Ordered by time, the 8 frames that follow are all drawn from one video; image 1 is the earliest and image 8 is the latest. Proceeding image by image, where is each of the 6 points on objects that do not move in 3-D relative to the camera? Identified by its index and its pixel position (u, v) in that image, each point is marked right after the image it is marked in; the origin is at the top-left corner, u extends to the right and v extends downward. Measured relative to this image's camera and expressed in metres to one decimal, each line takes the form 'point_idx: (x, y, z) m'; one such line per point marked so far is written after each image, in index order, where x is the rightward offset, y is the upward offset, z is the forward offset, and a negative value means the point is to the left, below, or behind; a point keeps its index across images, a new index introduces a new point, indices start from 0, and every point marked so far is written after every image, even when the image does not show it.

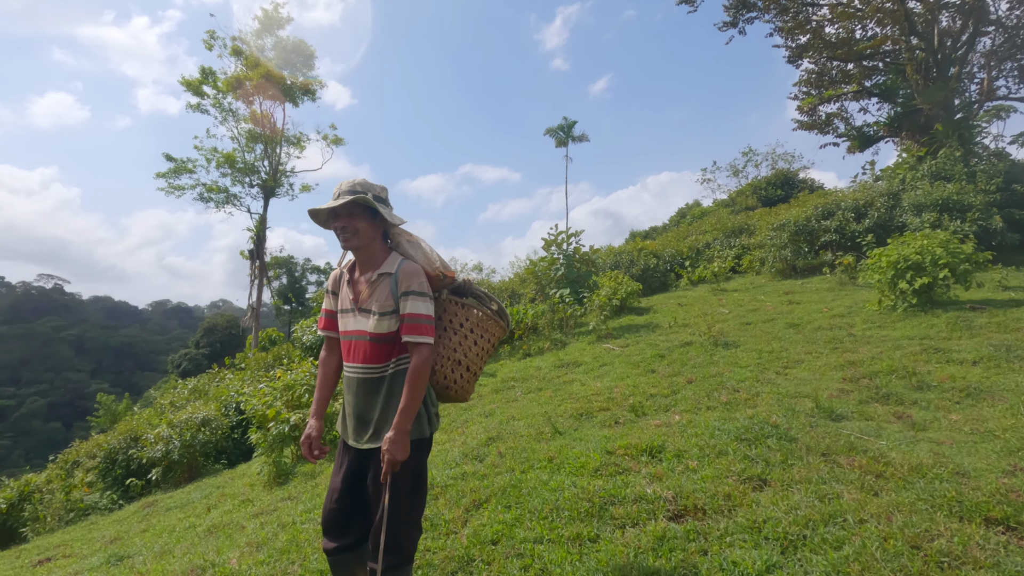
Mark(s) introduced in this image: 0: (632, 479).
0: (+0.8, -1.3, +3.5) m
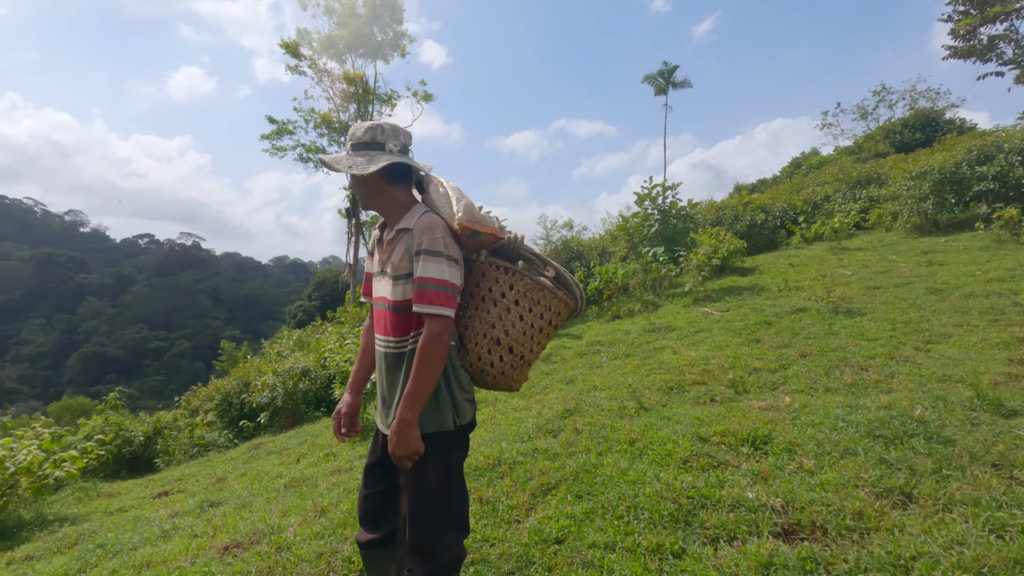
0: (+1.2, -1.0, +2.9) m
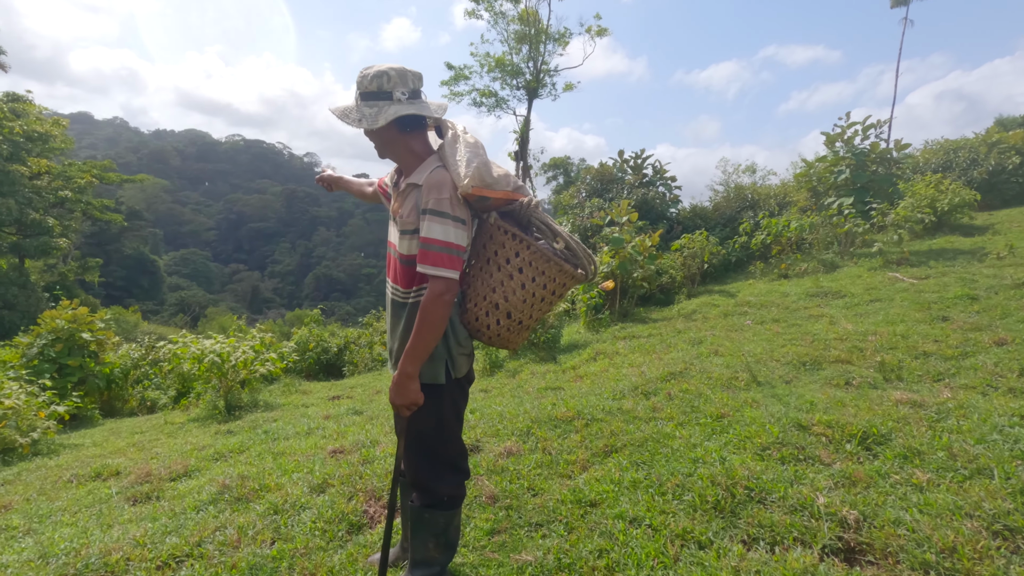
0: (+1.4, -0.9, +2.5) m
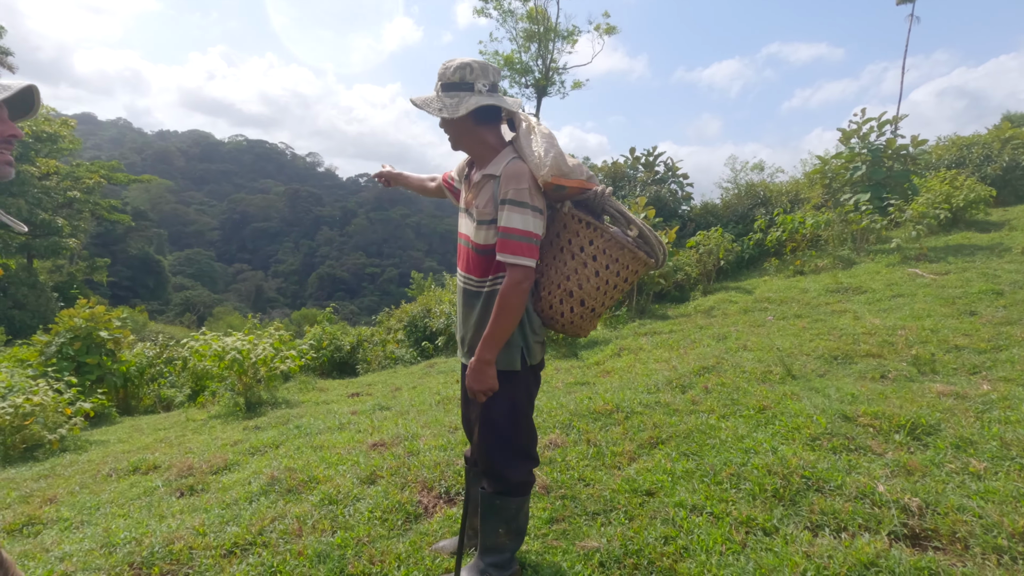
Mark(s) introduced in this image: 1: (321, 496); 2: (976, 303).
0: (+1.7, -0.8, +2.6) m
1: (-1.1, -1.1, +2.9) m
2: (+5.0, -0.2, +5.7) m
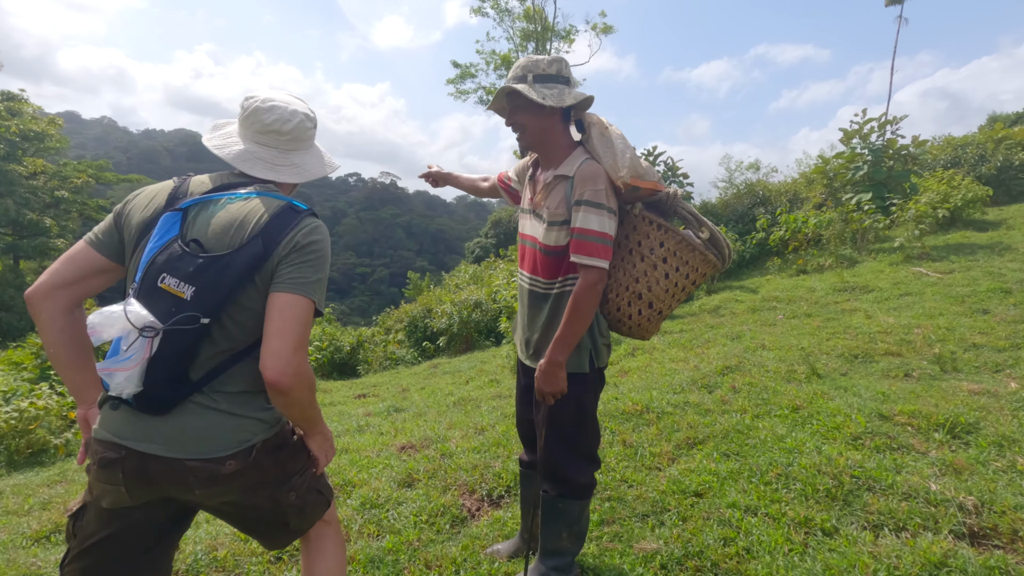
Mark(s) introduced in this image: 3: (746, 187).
0: (+1.9, -0.8, +2.6) m
1: (-0.8, -1.2, +2.9) m
2: (+5.2, -0.1, +5.8) m
3: (+5.9, +2.6, +13.4) m
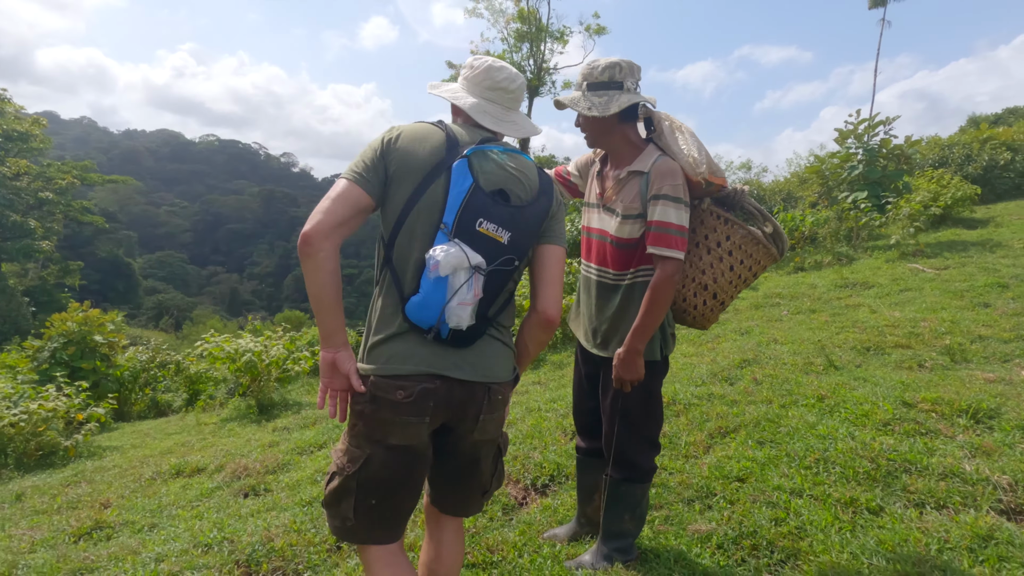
0: (+2.2, -0.8, +2.7) m
1: (-0.6, -1.1, +3.0) m
2: (+5.3, -0.1, +6.0) m
3: (+5.9, +2.6, +13.6) m
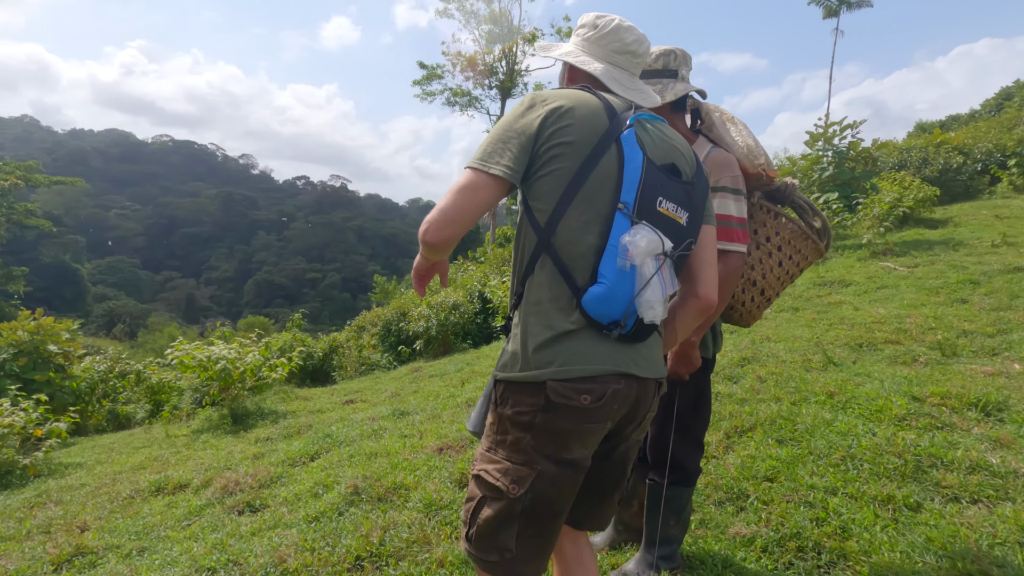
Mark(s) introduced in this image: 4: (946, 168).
0: (+2.3, -0.8, +2.7) m
1: (-0.5, -1.1, +2.8) m
2: (+5.2, 0.0, +6.2) m
3: (+5.3, +2.6, +13.9) m
4: (+11.0, +3.0, +13.5) m
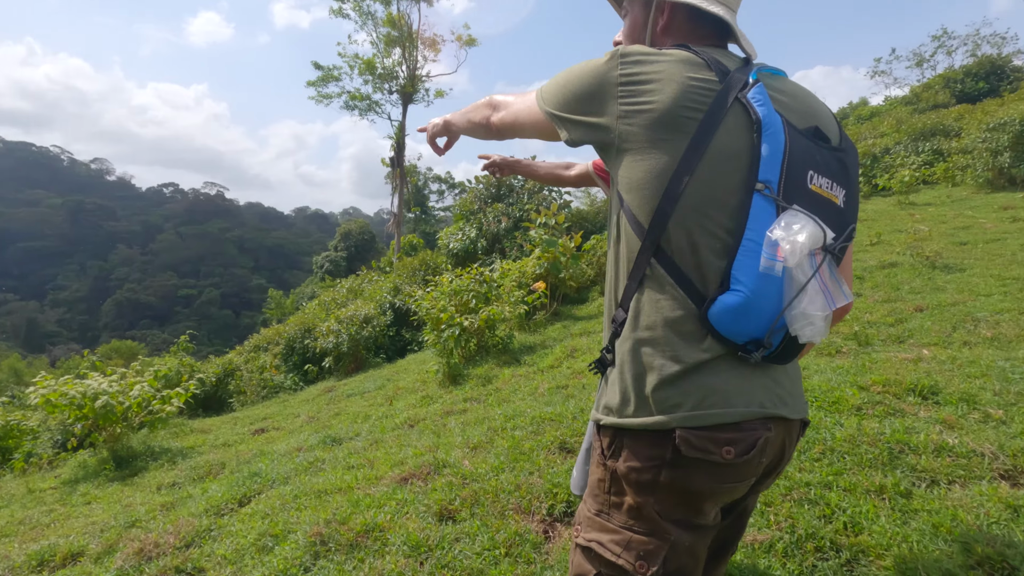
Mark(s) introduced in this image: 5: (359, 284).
0: (+2.2, -0.7, +2.9) m
1: (-0.5, -1.2, +2.5) m
2: (+4.4, 0.0, +7.0) m
3: (+2.9, +2.5, +14.5) m
4: (+8.6, +3.2, +15.3) m
5: (-4.2, +0.1, +15.0) m
